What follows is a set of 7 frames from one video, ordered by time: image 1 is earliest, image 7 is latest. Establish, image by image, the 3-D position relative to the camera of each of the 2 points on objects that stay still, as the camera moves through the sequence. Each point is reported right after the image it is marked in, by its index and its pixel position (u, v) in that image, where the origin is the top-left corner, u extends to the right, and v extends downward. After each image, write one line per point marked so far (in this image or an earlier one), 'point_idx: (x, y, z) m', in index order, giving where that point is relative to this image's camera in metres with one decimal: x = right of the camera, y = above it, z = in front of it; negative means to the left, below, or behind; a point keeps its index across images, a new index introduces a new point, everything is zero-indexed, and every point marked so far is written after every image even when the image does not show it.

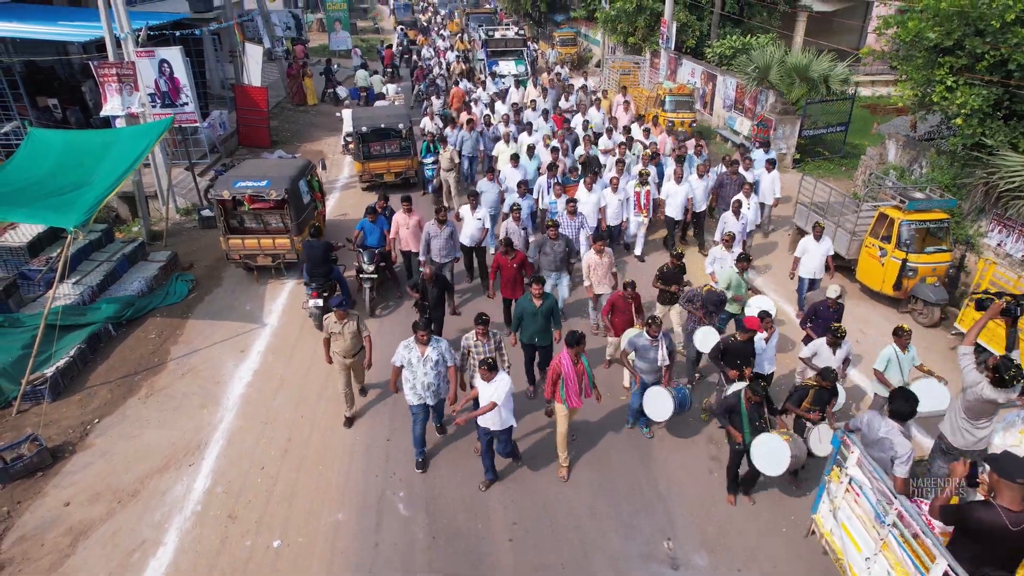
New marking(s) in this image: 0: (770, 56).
0: (+6.4, +5.8, +16.0) m
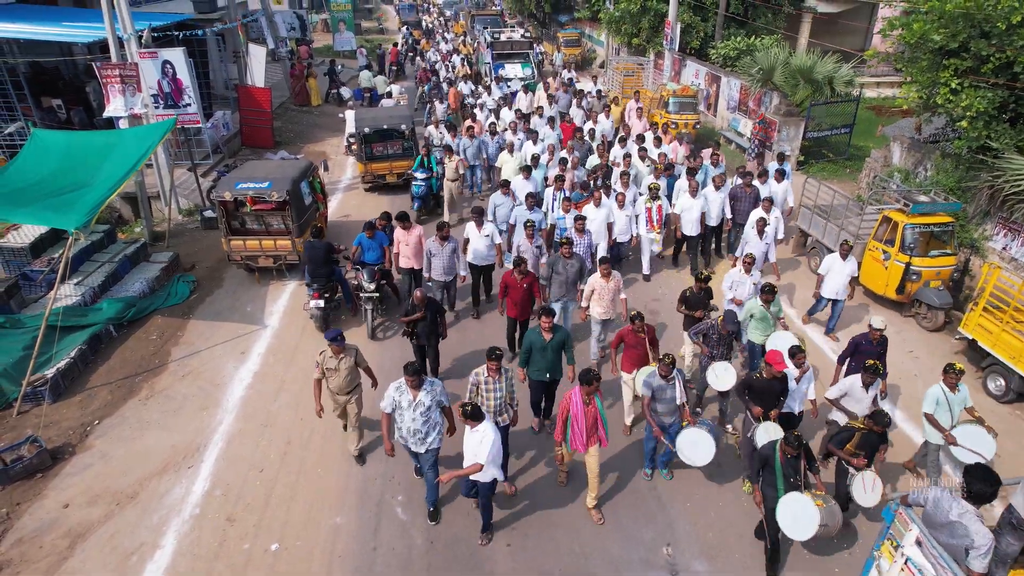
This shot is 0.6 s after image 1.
0: (+6.5, +5.7, +15.9) m
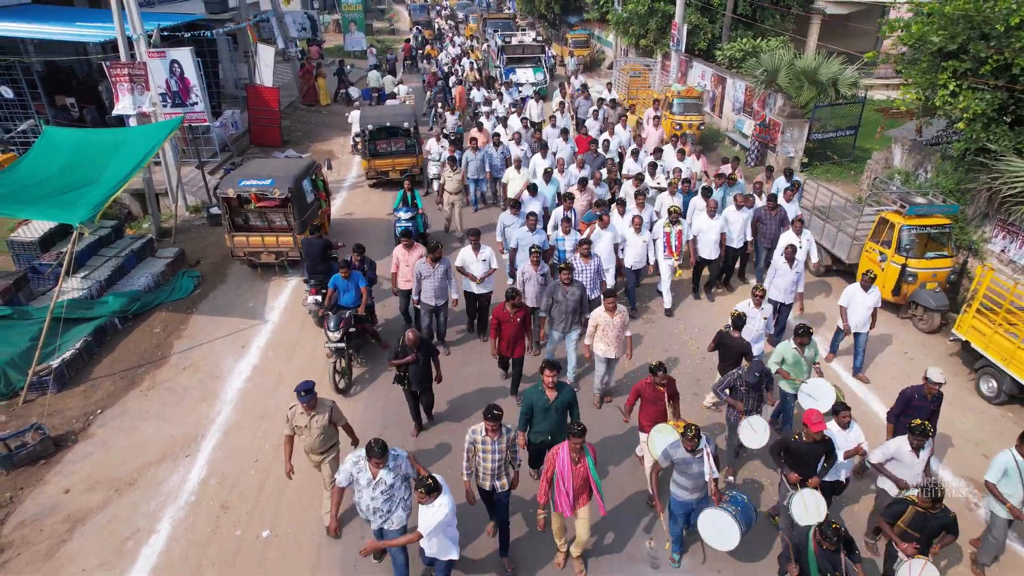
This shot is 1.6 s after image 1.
0: (+6.6, +5.7, +15.9) m
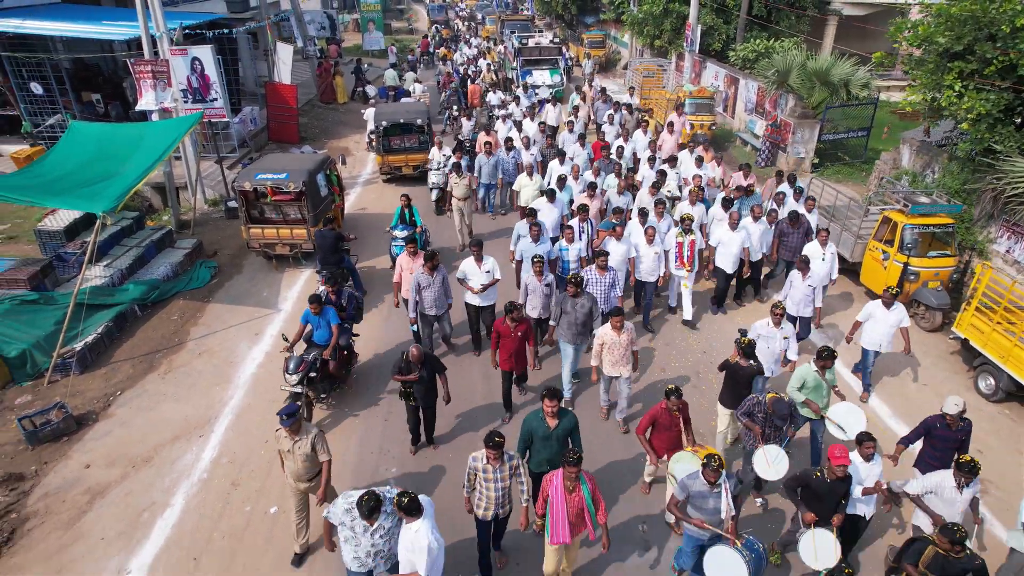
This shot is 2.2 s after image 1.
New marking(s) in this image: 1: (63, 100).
0: (+6.9, +5.7, +15.9) m
1: (-10.9, +4.6, +15.6) m
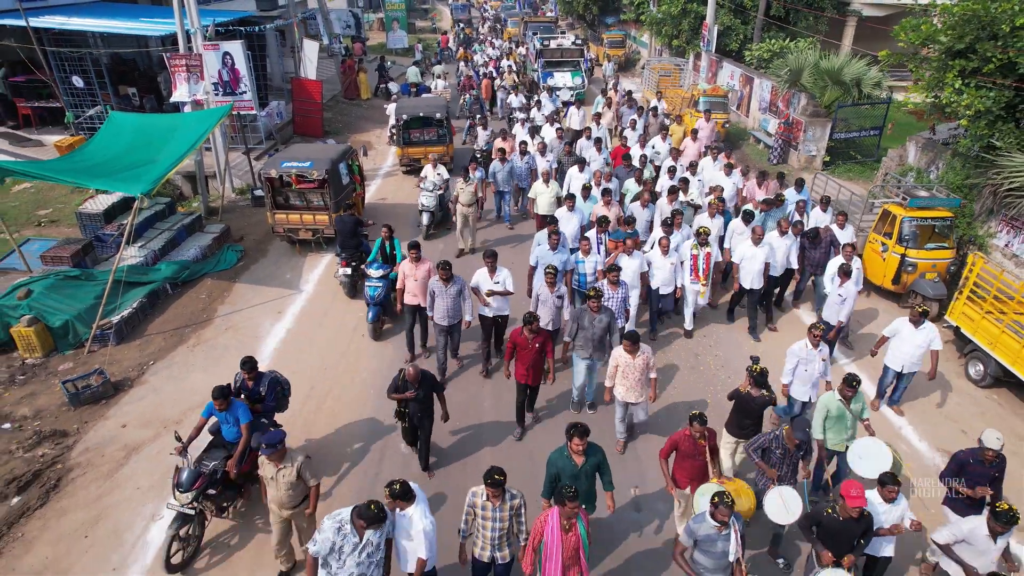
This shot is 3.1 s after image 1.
0: (+7.4, +5.8, +16.2) m
1: (-10.5, +5.0, +16.4) m
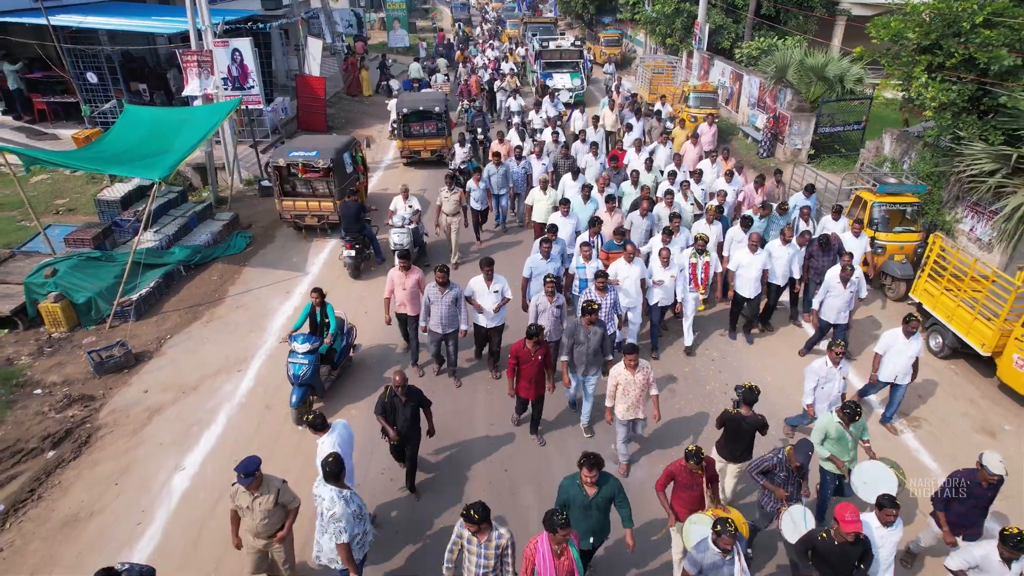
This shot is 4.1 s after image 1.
0: (+7.3, +6.1, +16.8) m
1: (-10.6, +5.3, +17.0) m
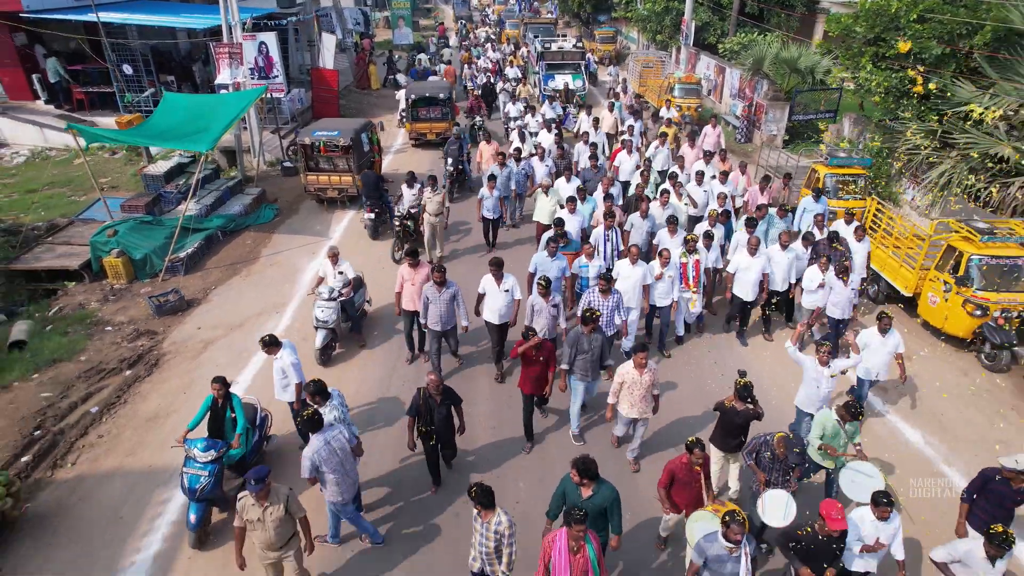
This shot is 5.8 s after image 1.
0: (+7.3, +6.8, +18.3) m
1: (-10.6, +6.0, +18.5) m
